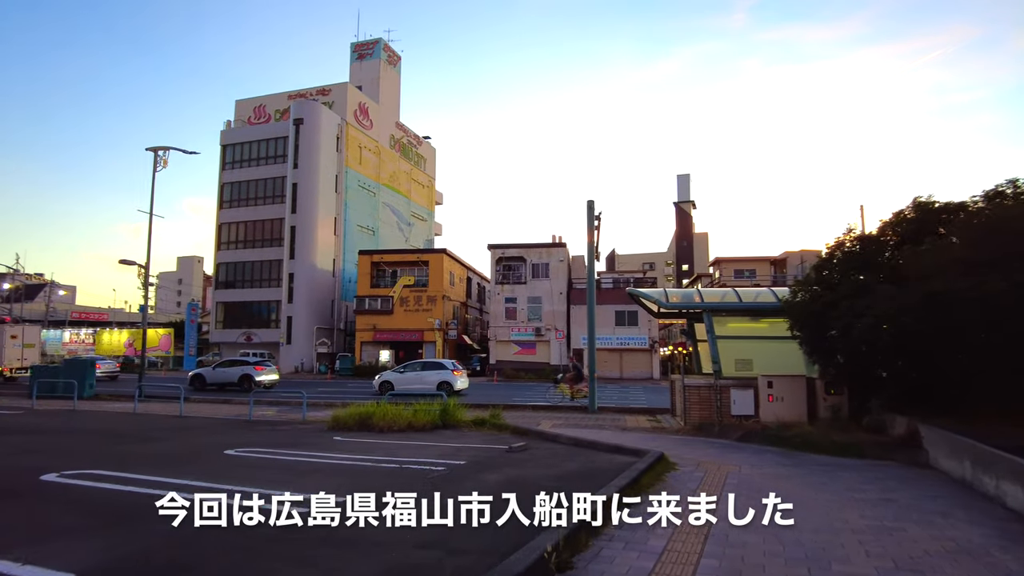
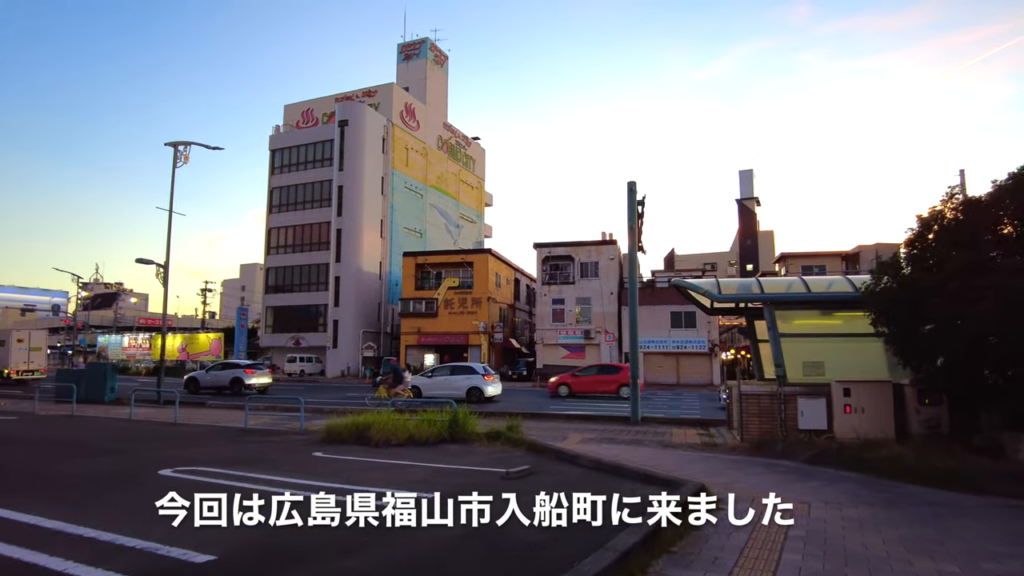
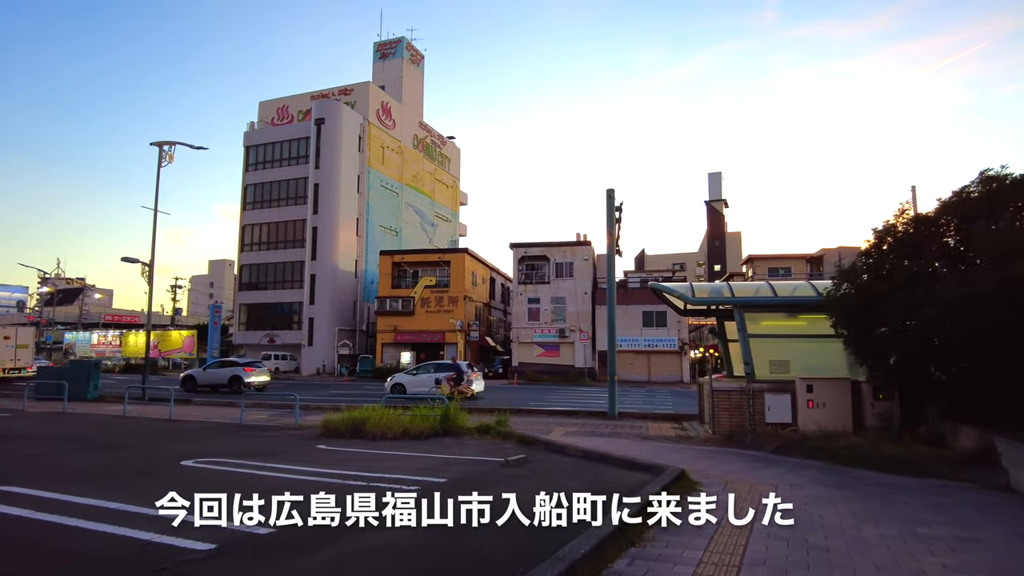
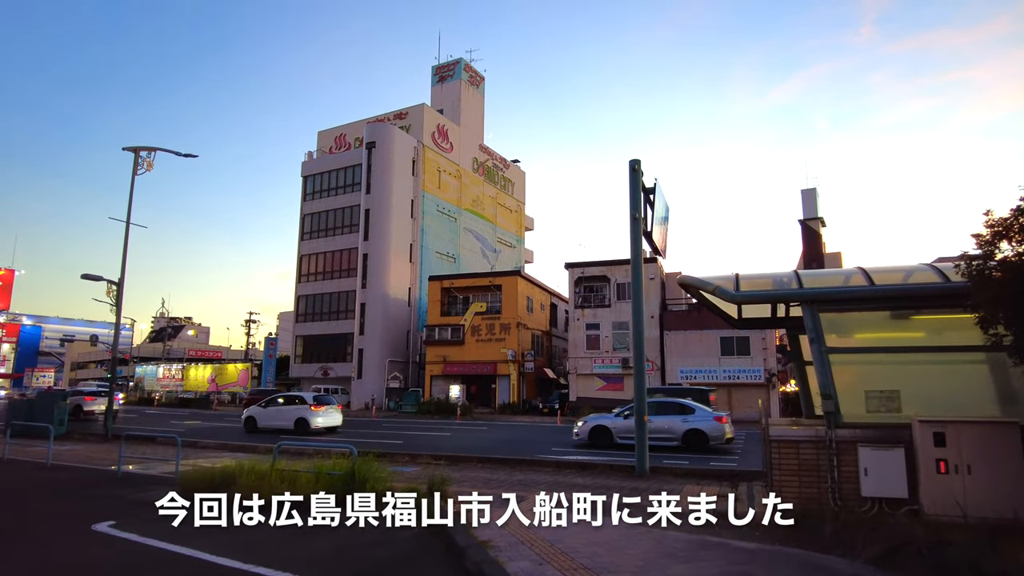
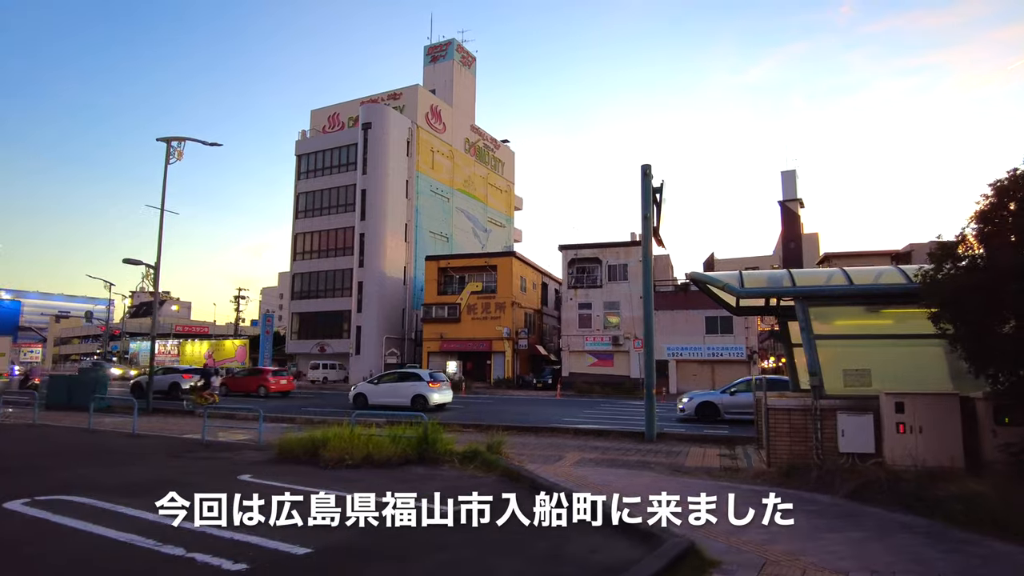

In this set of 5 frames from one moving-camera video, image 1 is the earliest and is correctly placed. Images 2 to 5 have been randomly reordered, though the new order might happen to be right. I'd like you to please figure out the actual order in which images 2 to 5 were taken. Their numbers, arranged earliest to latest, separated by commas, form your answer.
3, 2, 5, 4
